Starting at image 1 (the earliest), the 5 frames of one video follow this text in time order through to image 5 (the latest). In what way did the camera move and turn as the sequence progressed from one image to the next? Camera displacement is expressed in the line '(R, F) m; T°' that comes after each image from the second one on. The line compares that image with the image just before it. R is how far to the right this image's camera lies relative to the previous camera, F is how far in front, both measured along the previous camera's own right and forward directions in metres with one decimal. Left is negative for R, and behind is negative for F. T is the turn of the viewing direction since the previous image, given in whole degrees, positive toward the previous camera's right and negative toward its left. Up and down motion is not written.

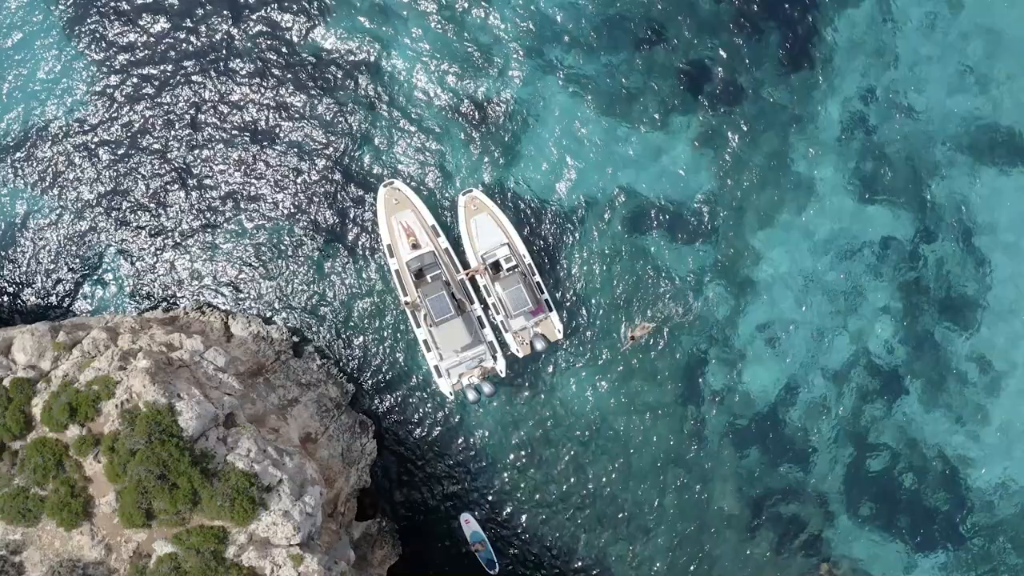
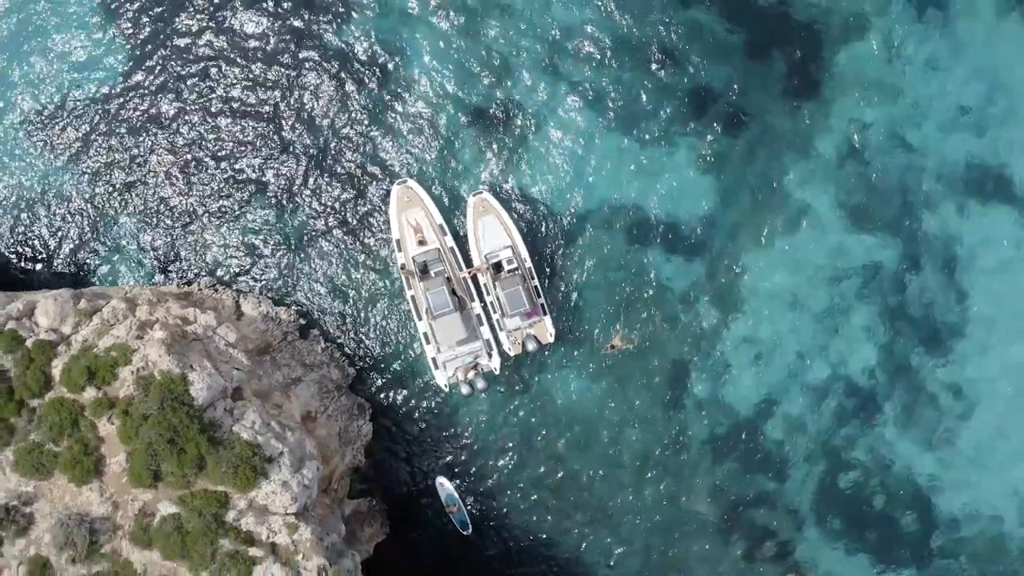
(0.0, -1.1) m; 0°
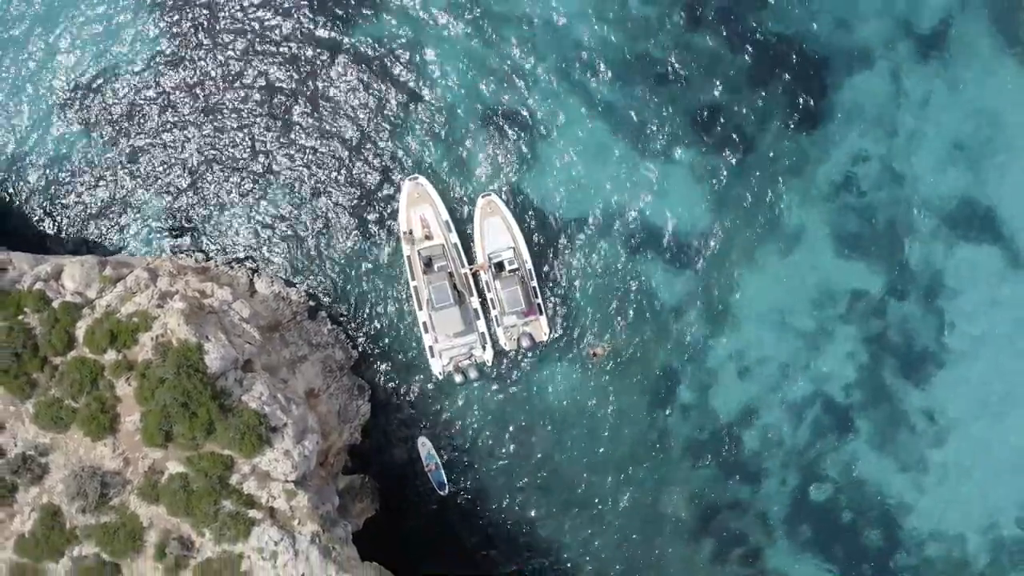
(0.0, -1.2) m; 0°
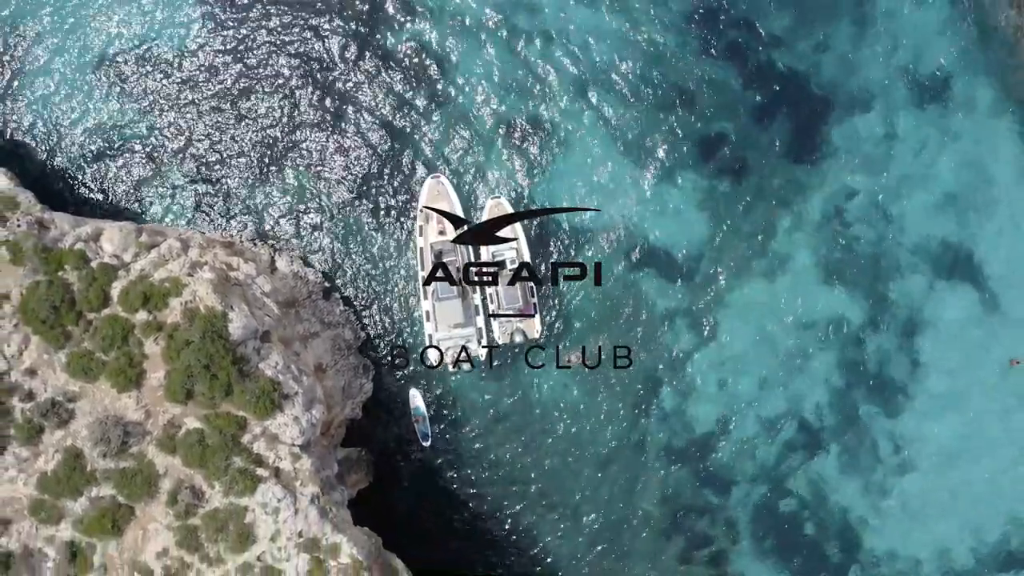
(-0.1, -1.7) m; 0°
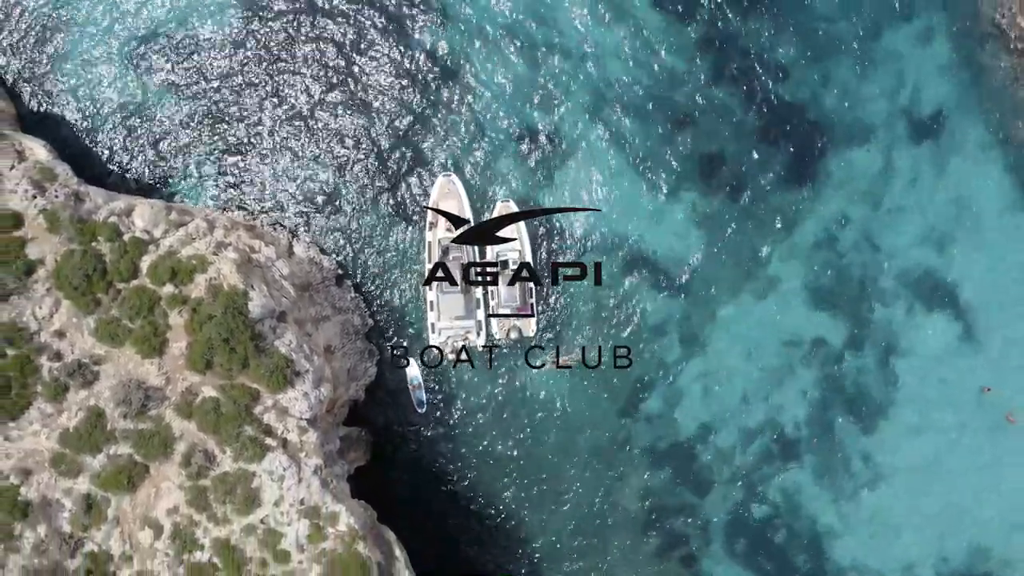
(-0.1, -1.5) m; 0°
